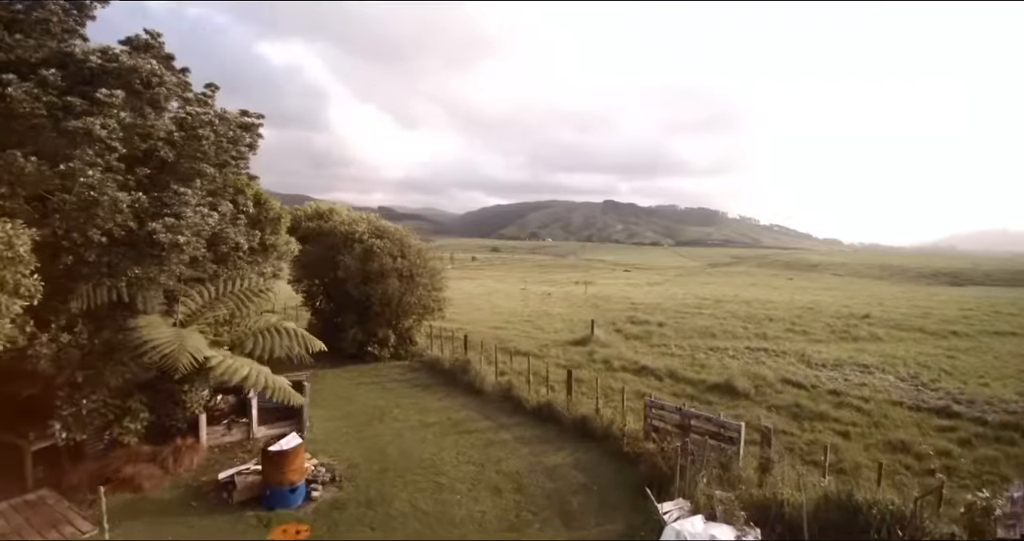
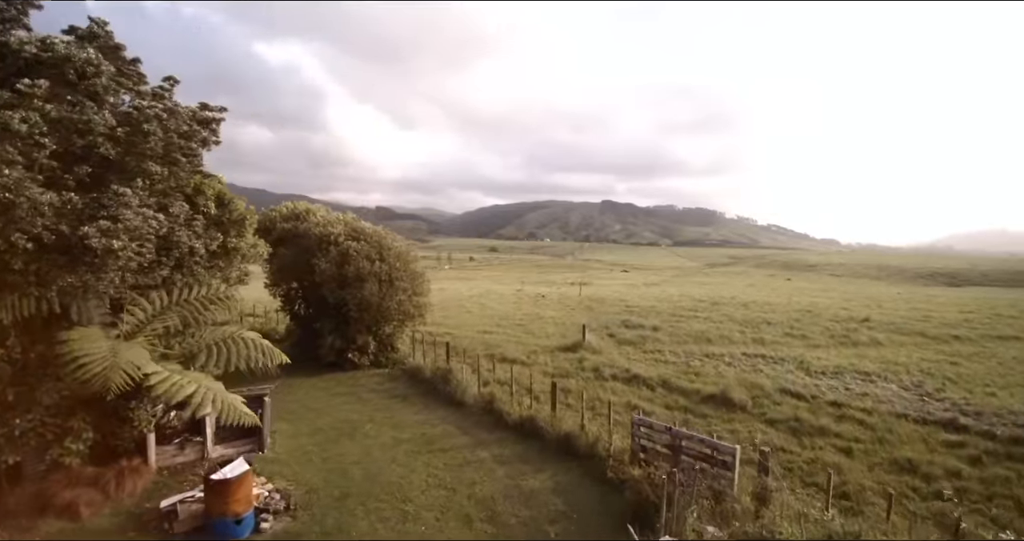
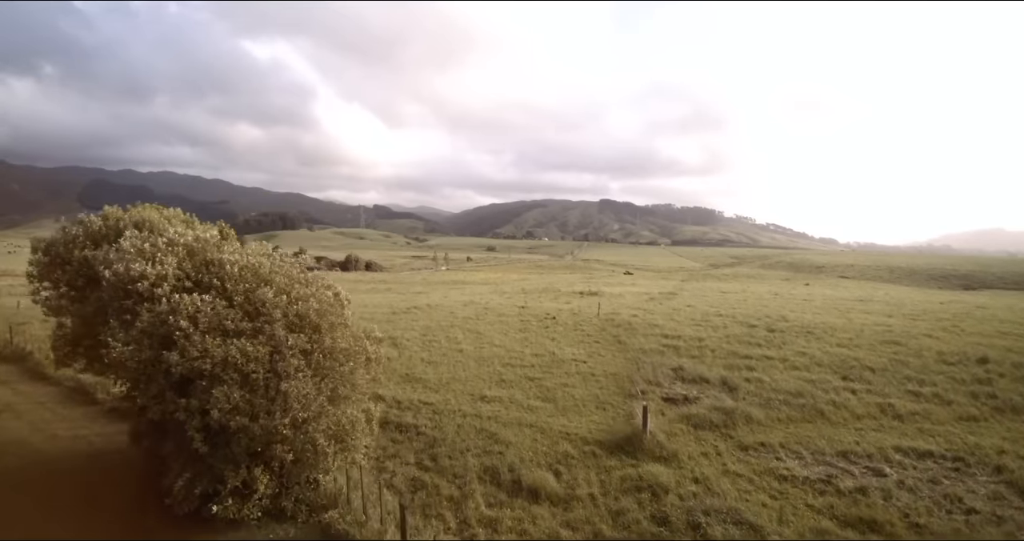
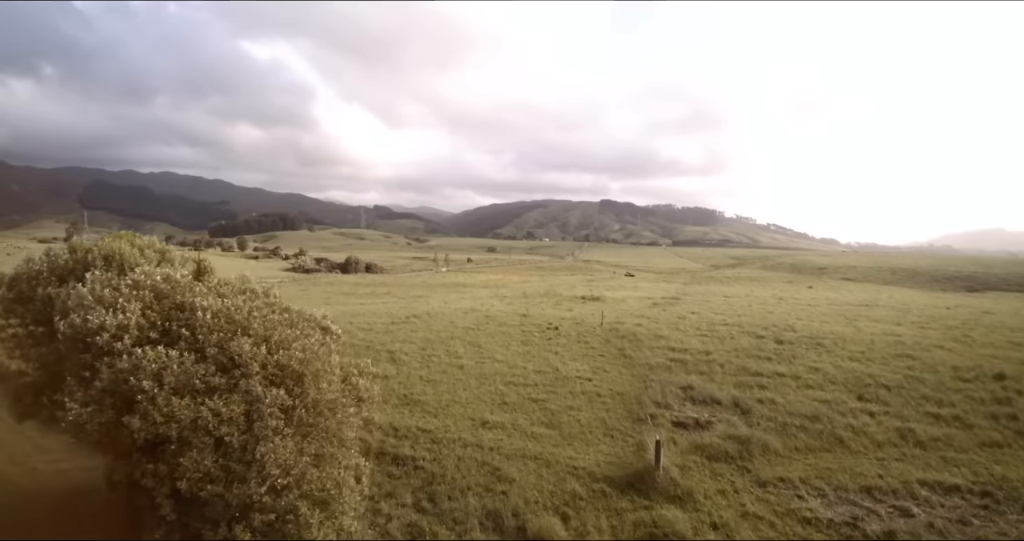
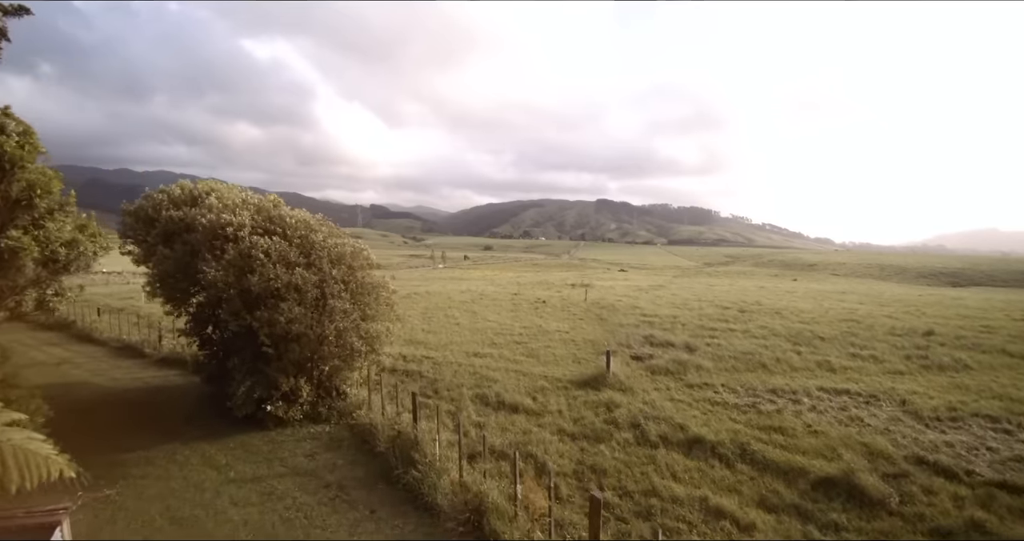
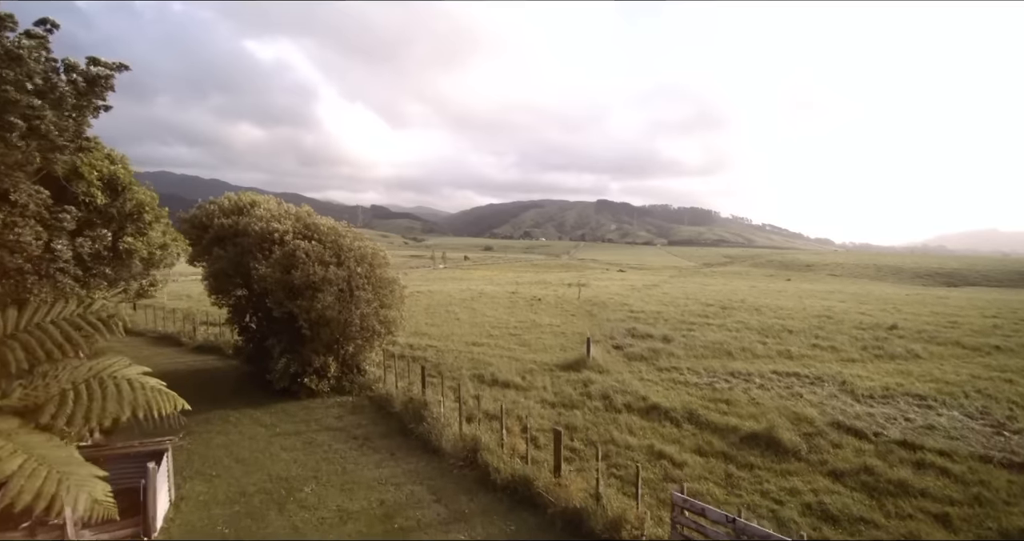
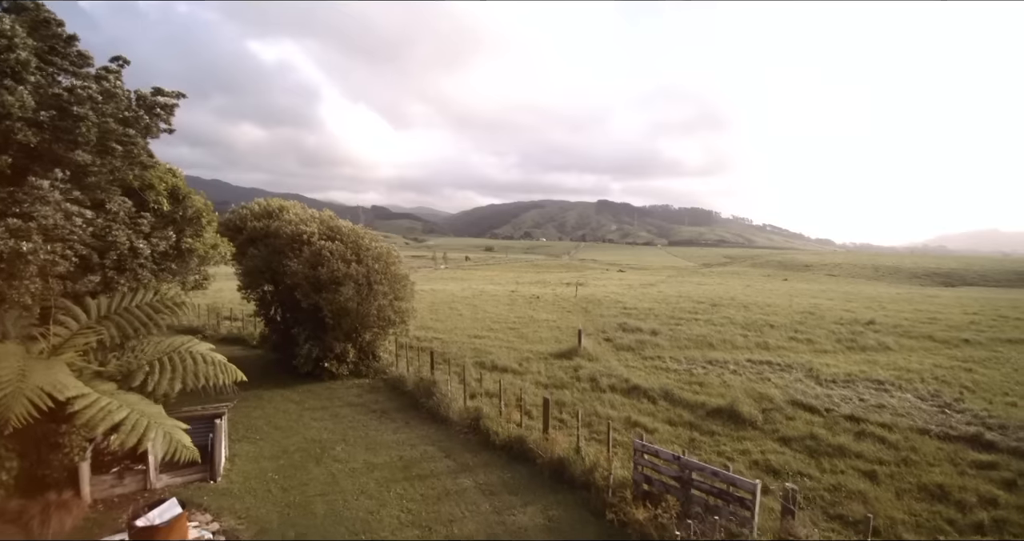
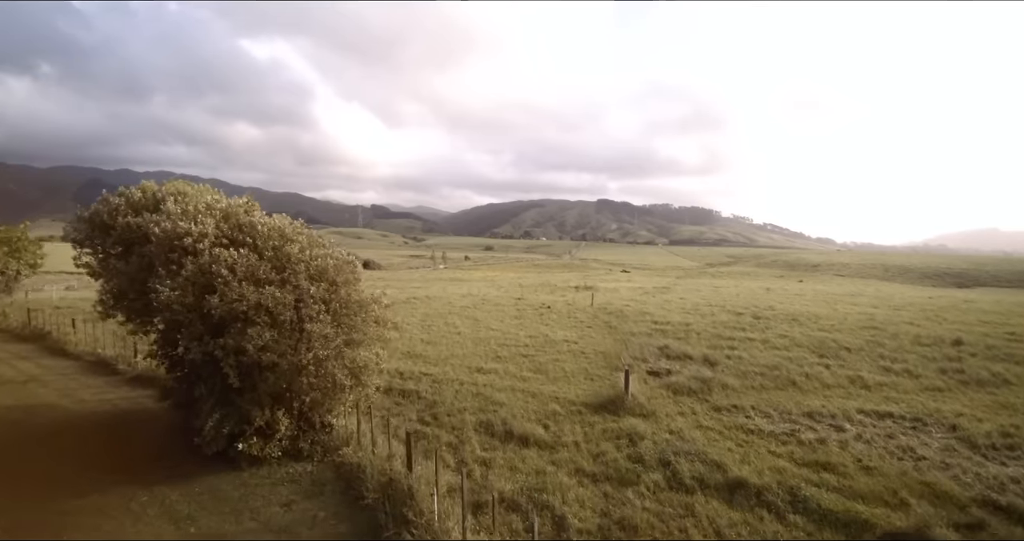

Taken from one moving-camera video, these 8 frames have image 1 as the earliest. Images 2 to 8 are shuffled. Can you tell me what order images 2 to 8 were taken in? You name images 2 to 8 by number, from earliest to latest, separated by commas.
2, 7, 6, 5, 8, 3, 4
